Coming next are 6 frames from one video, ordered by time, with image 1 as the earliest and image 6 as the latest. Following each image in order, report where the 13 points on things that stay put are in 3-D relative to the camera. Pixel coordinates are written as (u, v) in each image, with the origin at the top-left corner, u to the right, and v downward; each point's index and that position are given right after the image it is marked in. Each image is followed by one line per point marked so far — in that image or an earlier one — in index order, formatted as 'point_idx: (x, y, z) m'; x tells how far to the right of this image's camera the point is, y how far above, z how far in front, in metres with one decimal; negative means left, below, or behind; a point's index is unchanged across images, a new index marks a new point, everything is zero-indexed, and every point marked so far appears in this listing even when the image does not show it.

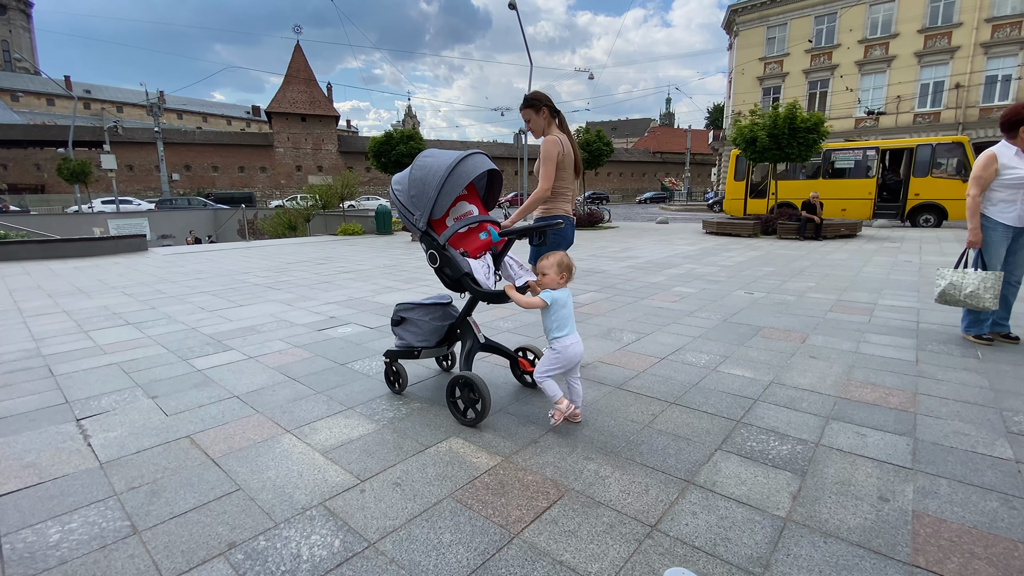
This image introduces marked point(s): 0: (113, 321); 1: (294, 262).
0: (-4.5, -0.4, +5.5) m
1: (-4.7, +0.5, +10.5) m
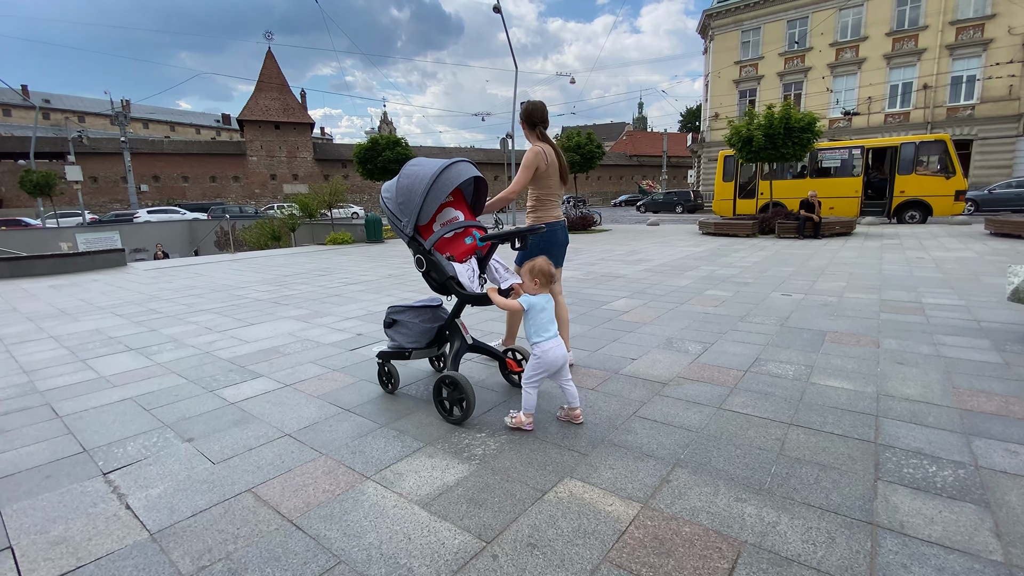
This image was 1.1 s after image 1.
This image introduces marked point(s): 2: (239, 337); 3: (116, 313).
0: (-4.1, -0.6, +4.9) m
1: (-4.5, +0.3, +9.9) m
2: (-2.9, -0.5, +5.1) m
3: (-5.4, -0.3, +6.6) m
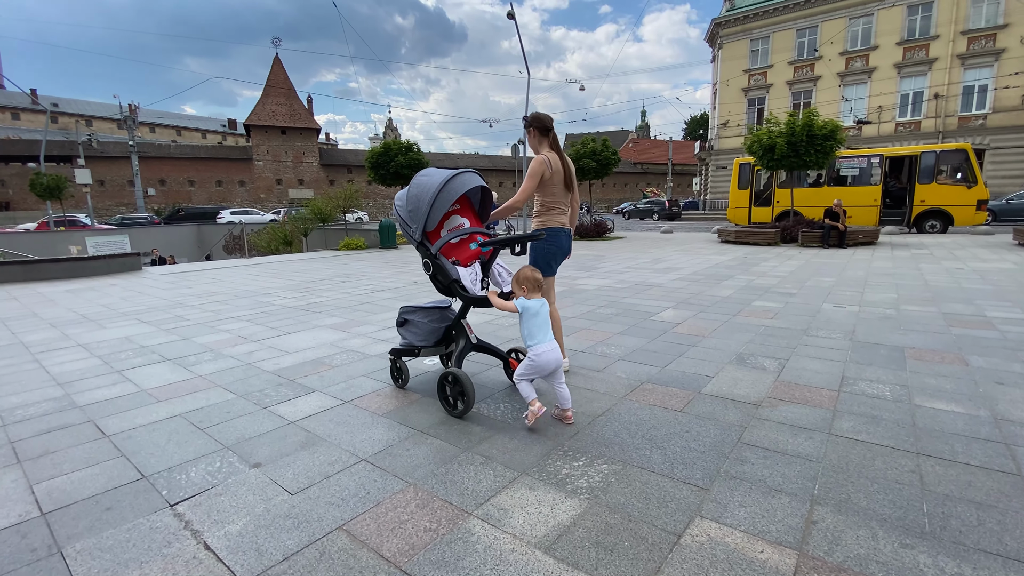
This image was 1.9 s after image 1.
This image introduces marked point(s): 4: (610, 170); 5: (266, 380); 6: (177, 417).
0: (-3.5, -0.7, +4.7) m
1: (-4.0, +0.1, +9.7) m
2: (-2.3, -0.6, +4.9) m
3: (-4.9, -0.4, +6.4) m
4: (+3.9, +4.8, +19.4) m
5: (-2.0, -0.7, +3.9) m
6: (-2.2, -0.9, +3.2) m
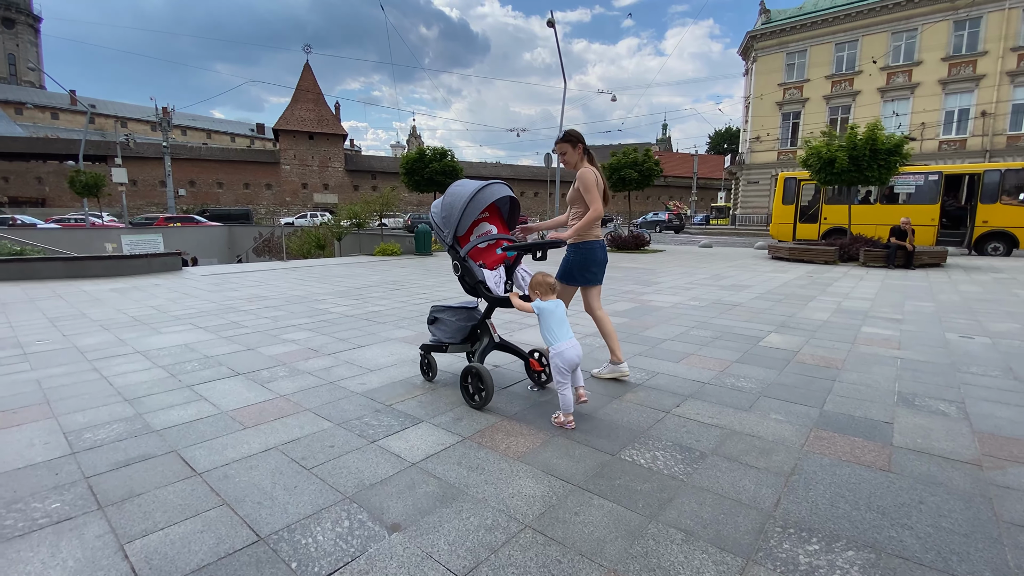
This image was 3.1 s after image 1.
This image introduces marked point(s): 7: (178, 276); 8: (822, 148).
0: (-2.6, -0.7, +4.2) m
1: (-2.9, 0.0, +9.3) m
2: (-1.4, -0.7, +4.4) m
3: (-3.9, -0.5, +5.9) m
4: (+5.5, +4.2, +18.9) m
5: (-1.1, -0.8, +3.4) m
6: (-1.3, -0.9, +2.7) m
7: (-7.9, +0.3, +11.4) m
8: (+9.4, +4.3, +14.8) m
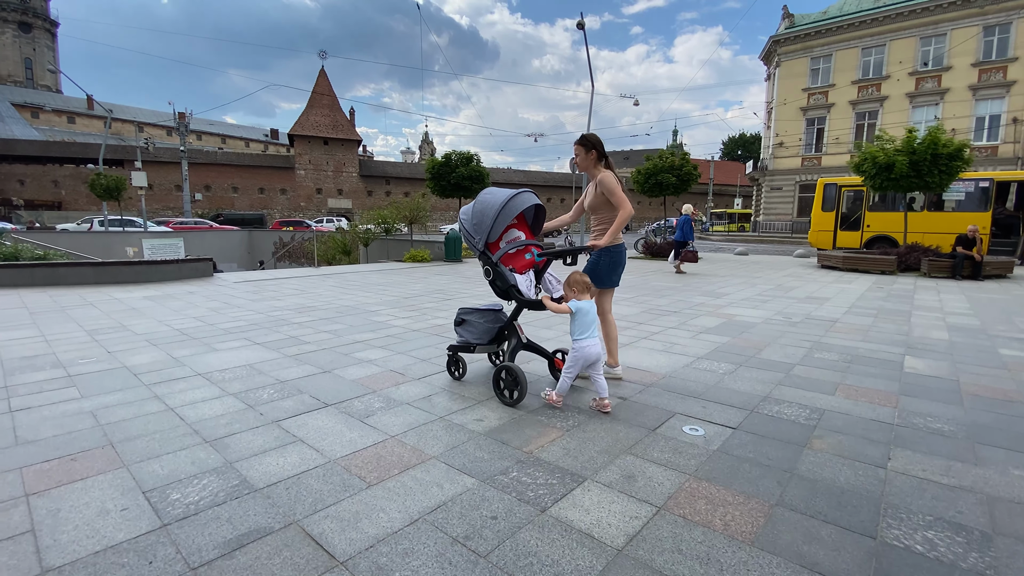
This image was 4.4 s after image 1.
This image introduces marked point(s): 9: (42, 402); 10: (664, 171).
0: (-1.6, -0.8, +3.6) m
1: (-1.8, -0.2, +8.7) m
2: (-0.4, -0.8, +3.8) m
3: (-2.9, -0.6, +5.4) m
4: (+6.7, +3.8, +18.2) m
5: (-0.1, -0.9, +2.8) m
6: (-0.4, -1.0, +2.1) m
7: (-6.8, +0.1, +10.9) m
8: (+10.6, +4.0, +14.1) m
9: (-3.4, -0.8, +3.5) m
10: (+5.7, +4.4, +18.3) m
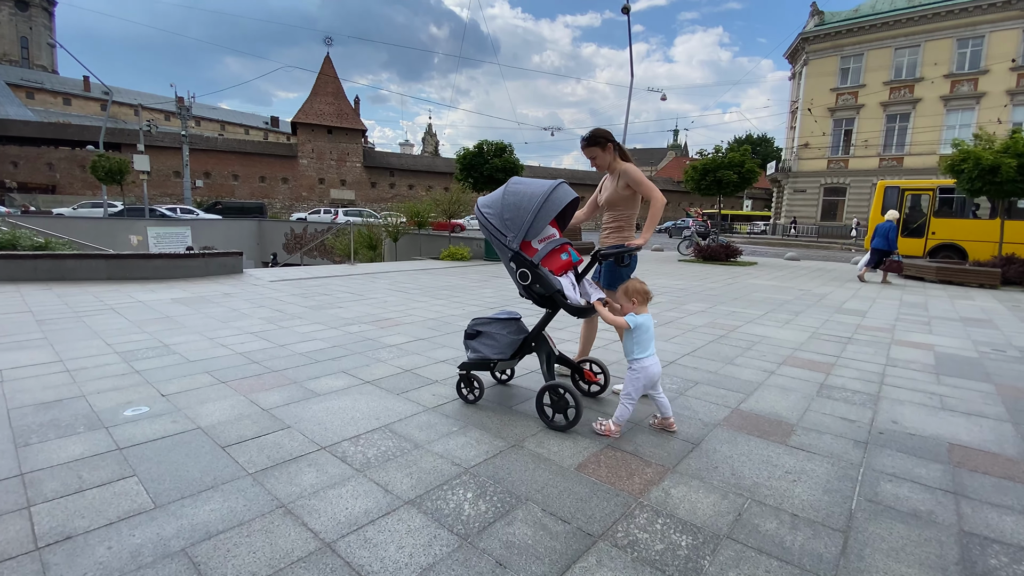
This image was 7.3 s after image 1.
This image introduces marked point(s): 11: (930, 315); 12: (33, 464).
0: (0.0, -1.0, +2.2) m
1: (-0.2, -0.3, +7.2) m
2: (+1.2, -1.0, +2.3) m
3: (-1.2, -0.7, +3.9) m
4: (+8.2, +3.6, +16.8) m
5: (+1.5, -1.2, +1.3) m
6: (+1.3, -1.2, +0.7) m
7: (-5.2, +0.1, +9.3) m
8: (+12.2, +3.6, +12.7) m
9: (-1.7, -0.9, +2.0) m
10: (+7.3, +4.2, +16.9) m
11: (+6.8, -0.4, +7.8) m
12: (-2.4, -0.9, +2.4) m
